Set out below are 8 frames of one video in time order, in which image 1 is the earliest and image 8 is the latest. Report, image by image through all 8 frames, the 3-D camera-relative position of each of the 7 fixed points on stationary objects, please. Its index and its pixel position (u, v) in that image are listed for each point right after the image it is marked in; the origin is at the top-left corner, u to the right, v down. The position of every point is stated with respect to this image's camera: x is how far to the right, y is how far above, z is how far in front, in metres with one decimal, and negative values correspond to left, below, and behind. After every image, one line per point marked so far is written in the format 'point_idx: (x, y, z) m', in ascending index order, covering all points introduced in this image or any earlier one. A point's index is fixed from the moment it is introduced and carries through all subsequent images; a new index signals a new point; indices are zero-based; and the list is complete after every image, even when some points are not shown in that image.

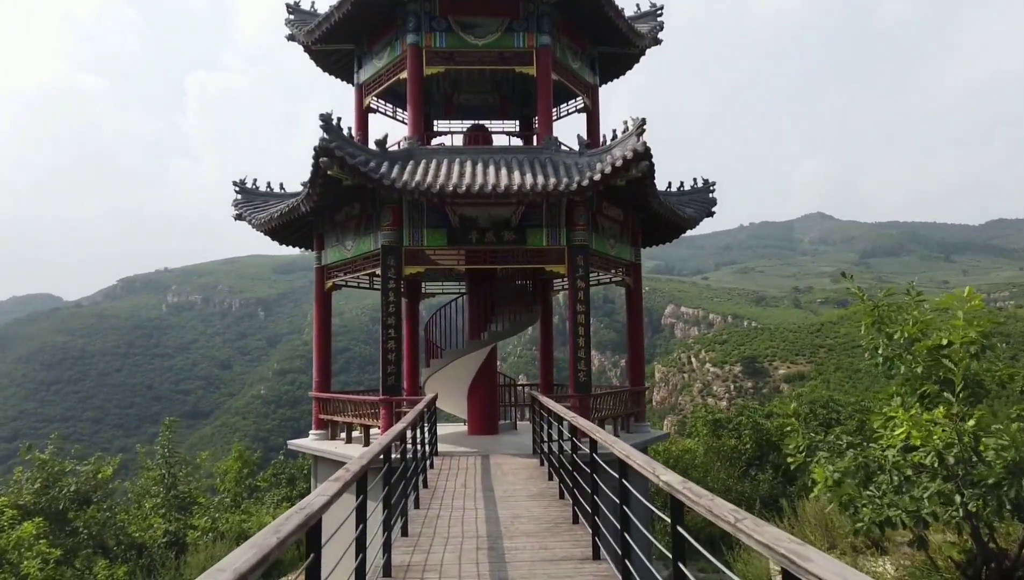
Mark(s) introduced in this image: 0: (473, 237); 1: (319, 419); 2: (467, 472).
0: (-0.6, +0.8, +10.2) m
1: (-3.3, -2.2, +12.0) m
2: (-0.5, -2.2, +8.4) m
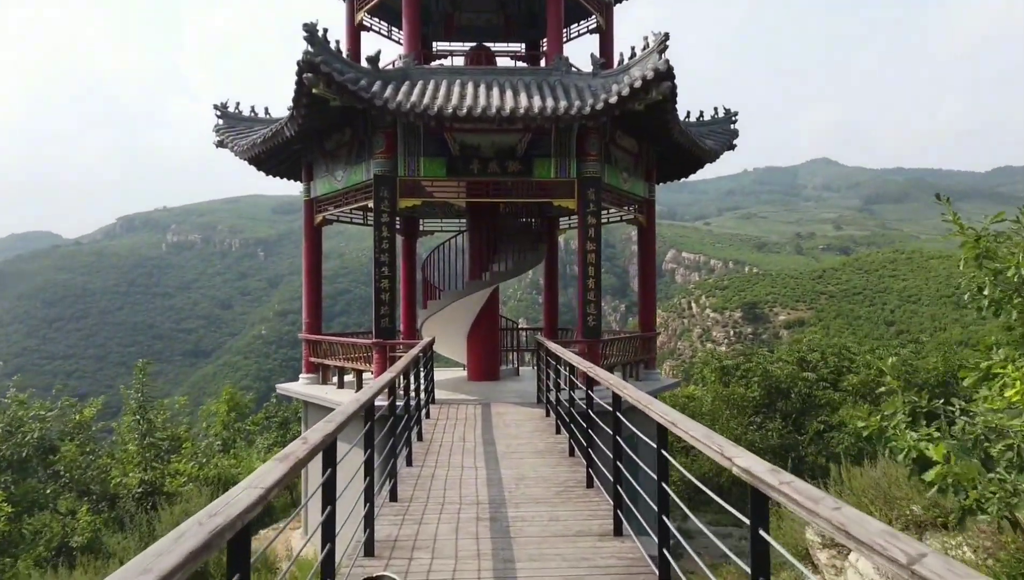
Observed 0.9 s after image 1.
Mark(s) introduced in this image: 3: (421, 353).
0: (-0.5, +1.7, +9.3) m
1: (-3.3, -1.2, +11.3) m
2: (-0.5, -1.5, +7.7) m
3: (-1.1, -0.7, +8.4) m
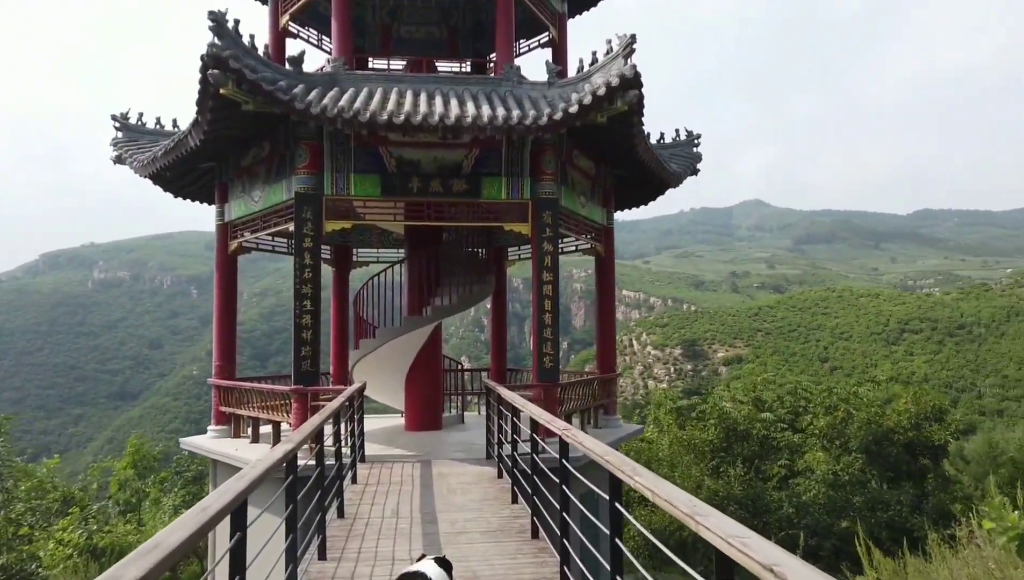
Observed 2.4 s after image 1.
0: (-1.2, +1.2, +8.1) m
1: (-4.1, -1.7, +9.7) m
2: (-1.0, -1.8, +6.4) m
3: (-1.6, -1.1, +7.0) m
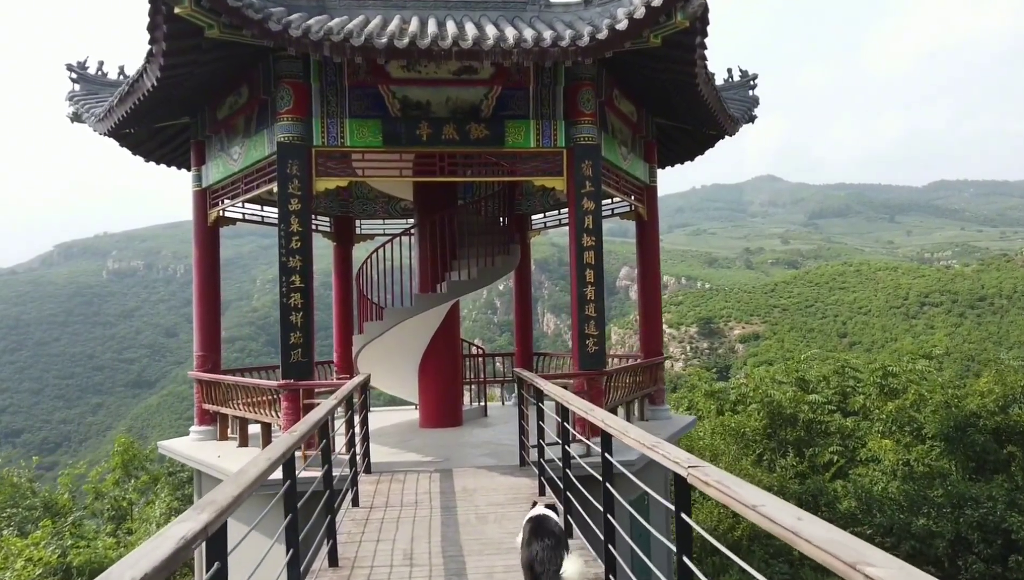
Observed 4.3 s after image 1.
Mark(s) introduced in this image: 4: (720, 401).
0: (-0.9, +1.5, +6.6) m
1: (-3.7, -1.5, +8.3) m
2: (-0.7, -1.6, +5.0) m
3: (-1.3, -0.8, +5.6) m
4: (+5.2, -2.8, +17.0) m
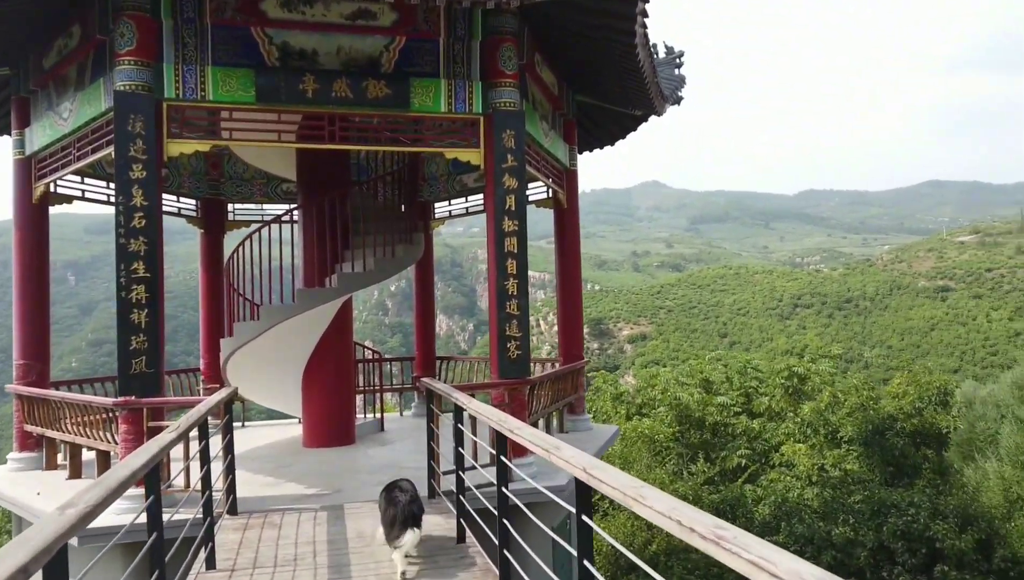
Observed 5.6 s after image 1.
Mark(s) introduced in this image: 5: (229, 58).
0: (-1.6, +1.6, +5.4) m
1: (-4.7, -1.4, +6.6) m
2: (-1.2, -1.5, +3.8) m
3: (-1.9, -0.8, +4.3) m
4: (+2.8, -2.8, +16.6) m
5: (-2.1, +1.8, +5.3) m
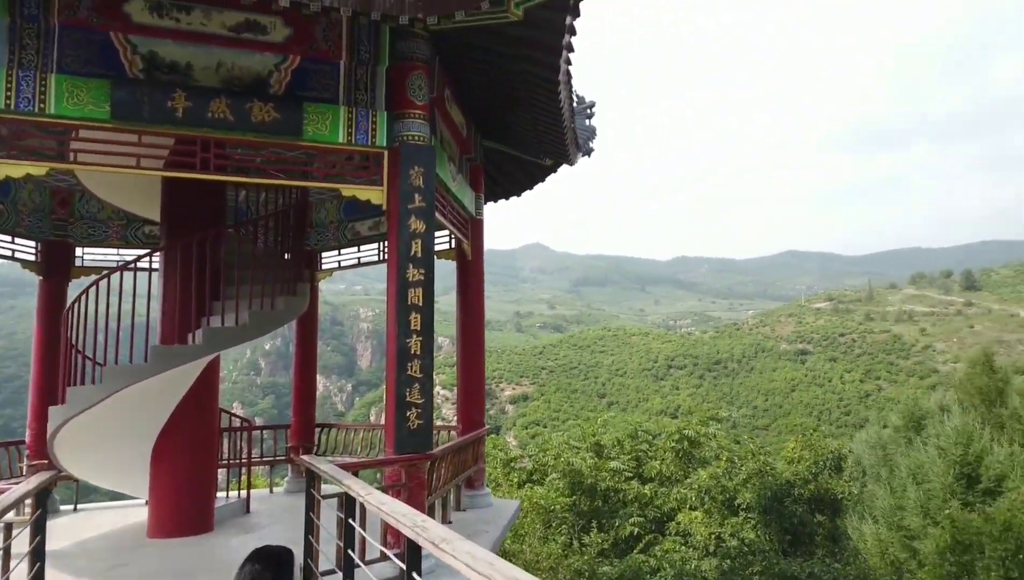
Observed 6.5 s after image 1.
0: (-2.2, +1.2, +4.6) m
1: (-5.5, -1.8, +5.0) m
2: (-1.6, -1.7, +2.8) m
3: (-2.3, -1.0, +3.2) m
4: (+0.2, -4.2, +15.9) m
5: (-2.7, +1.4, +4.3) m
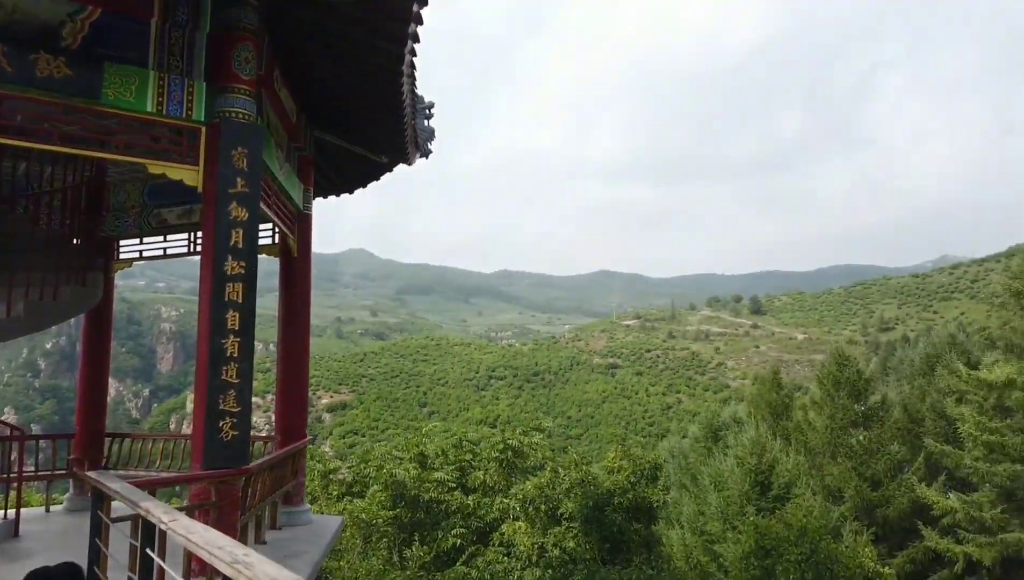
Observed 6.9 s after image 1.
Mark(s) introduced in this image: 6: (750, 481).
0: (-3.1, +1.3, +3.7) m
1: (-6.5, -1.5, +3.2) m
2: (-2.1, -1.6, +2.0) m
3: (-3.0, -0.9, +2.3) m
4: (-3.8, -4.3, +15.1) m
5: (-3.5, +1.5, +3.3) m
6: (+4.6, -3.6, +13.2) m
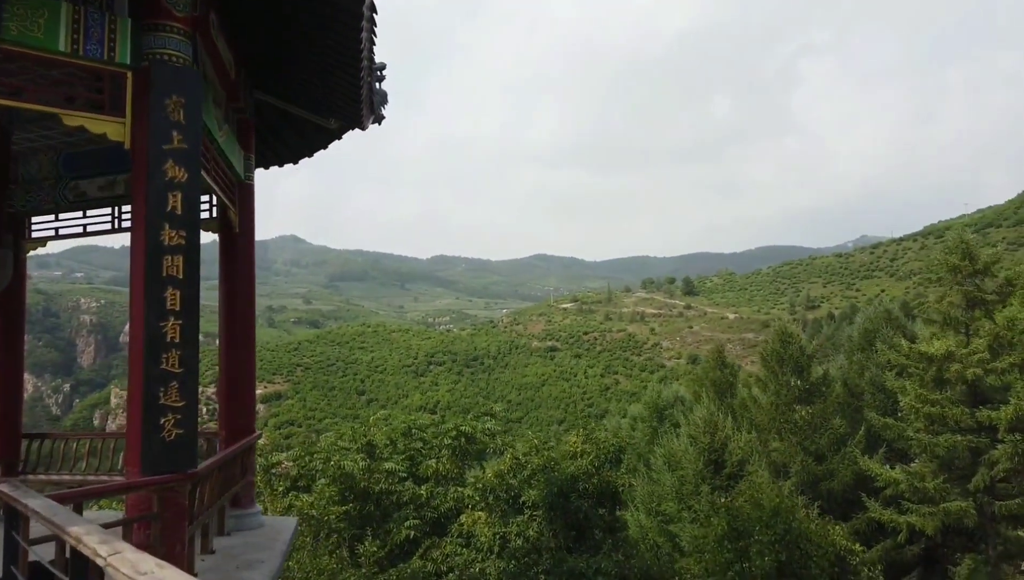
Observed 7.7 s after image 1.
0: (-3.2, +1.4, +2.9) m
1: (-6.5, -1.5, +2.3) m
2: (-2.0, -1.6, +1.5) m
3: (-2.9, -0.9, +1.6) m
4: (-4.8, -3.9, +14.4) m
5: (-3.5, +1.6, +2.6) m
6: (+3.7, -3.2, +13.2) m
